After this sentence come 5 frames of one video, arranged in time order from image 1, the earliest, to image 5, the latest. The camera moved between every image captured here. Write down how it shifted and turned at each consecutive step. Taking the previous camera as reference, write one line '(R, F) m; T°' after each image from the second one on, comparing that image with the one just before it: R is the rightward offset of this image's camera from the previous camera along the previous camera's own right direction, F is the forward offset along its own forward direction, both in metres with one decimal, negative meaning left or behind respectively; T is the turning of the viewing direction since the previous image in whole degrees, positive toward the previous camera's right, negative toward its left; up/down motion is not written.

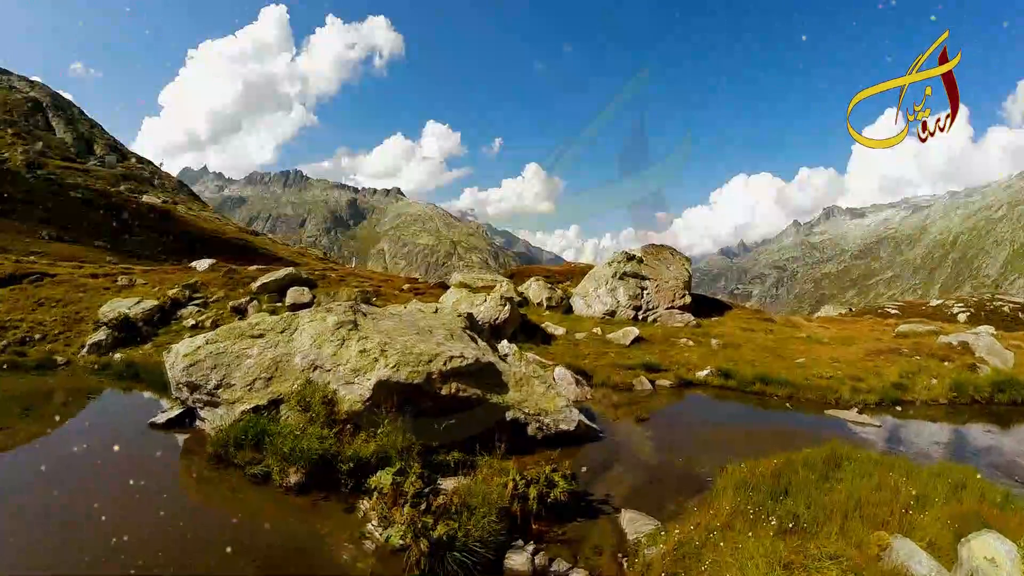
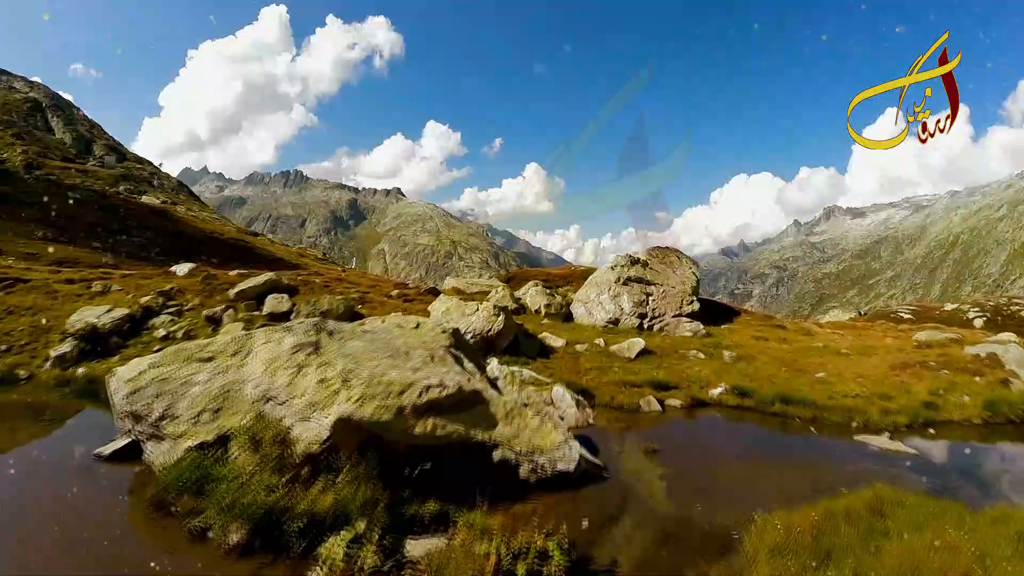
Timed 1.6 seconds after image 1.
(+0.4, +2.9) m; 0°
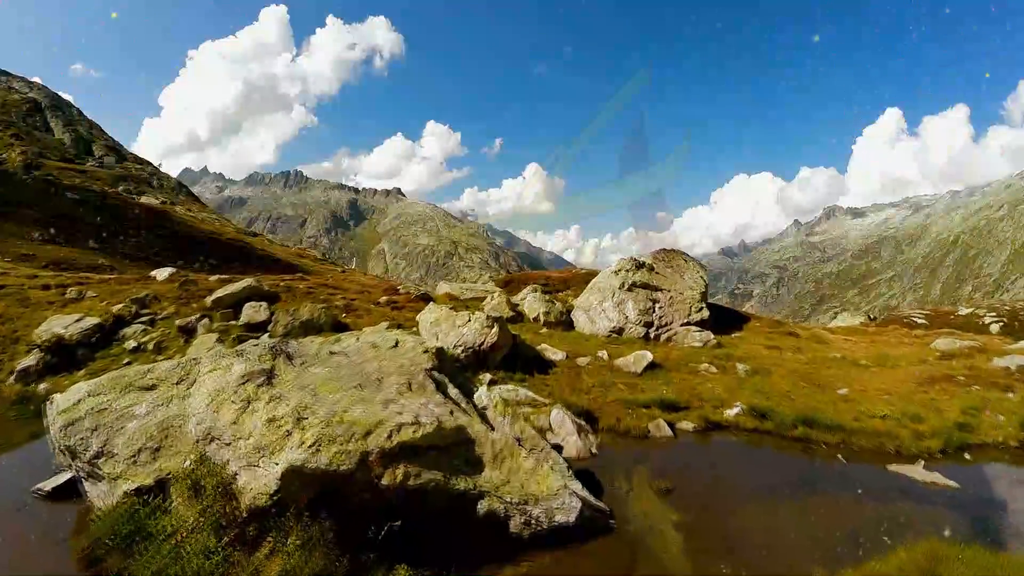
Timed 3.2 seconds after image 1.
(+0.3, +2.6) m; 0°
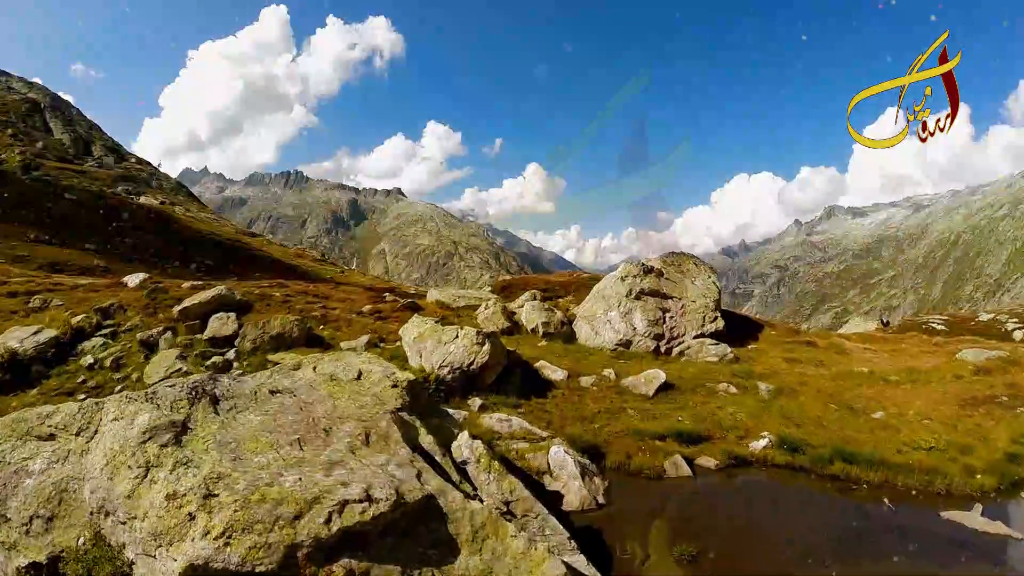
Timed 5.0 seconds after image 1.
(+0.3, +3.3) m; 0°
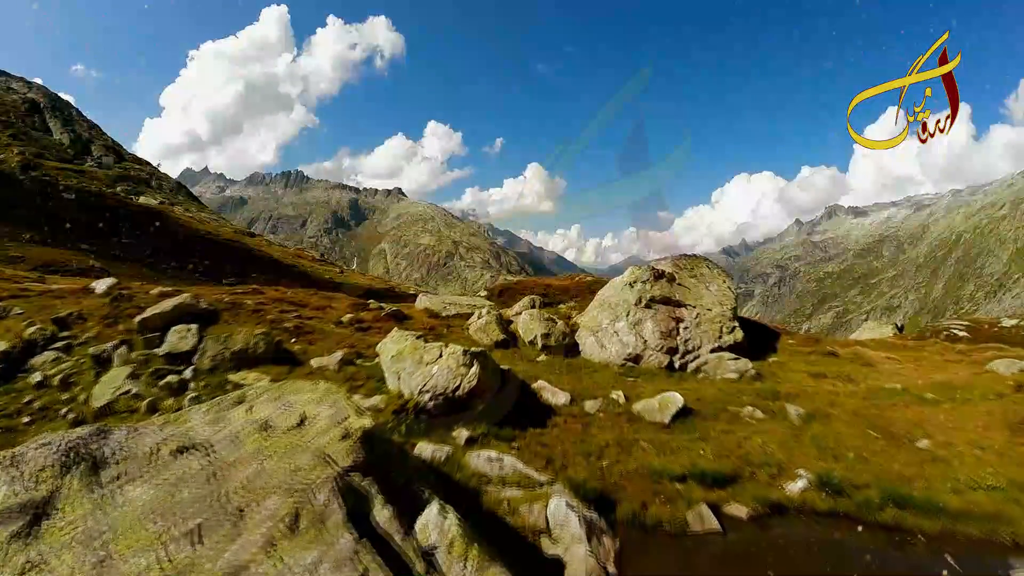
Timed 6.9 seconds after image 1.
(+0.3, +3.3) m; 0°
